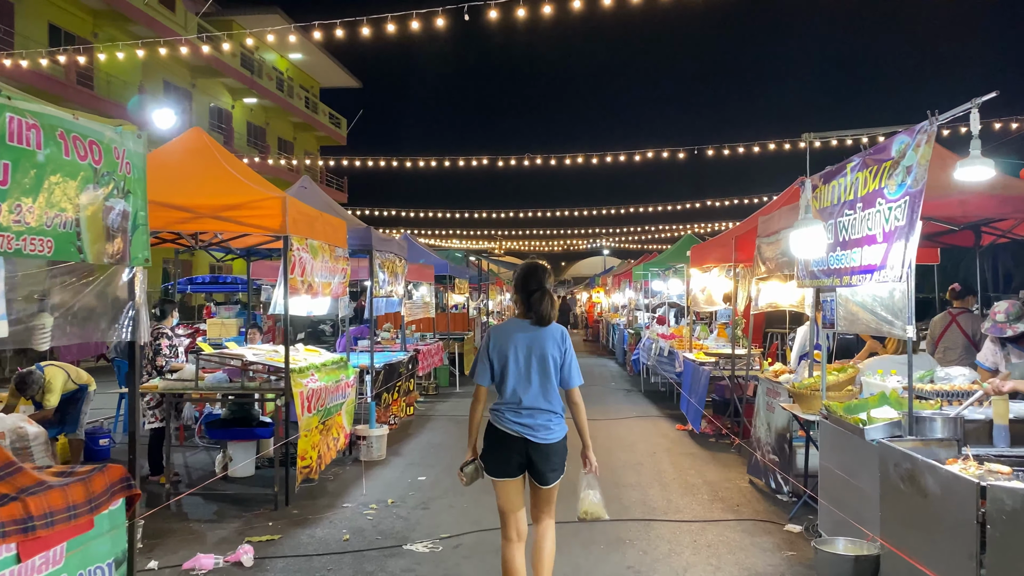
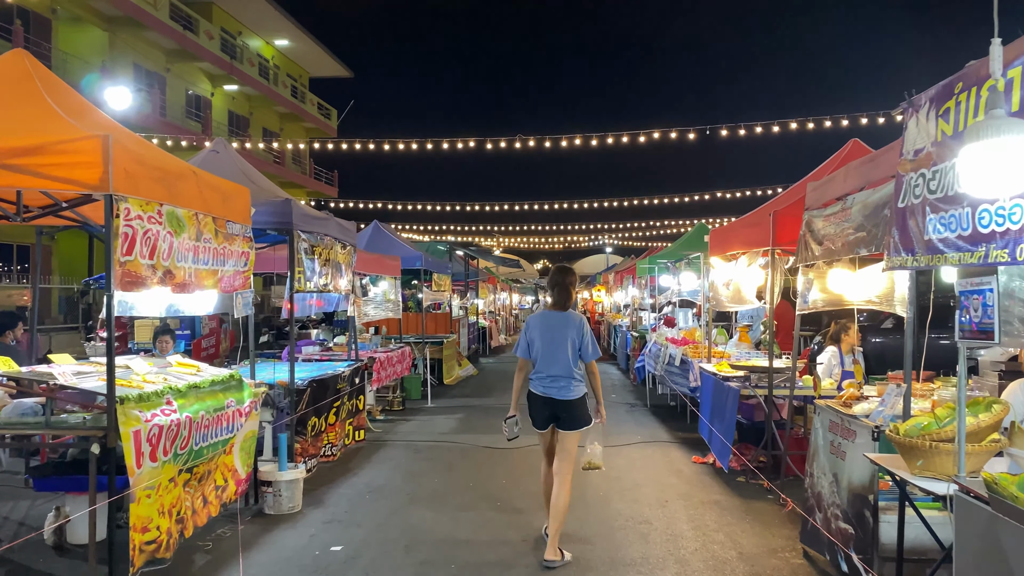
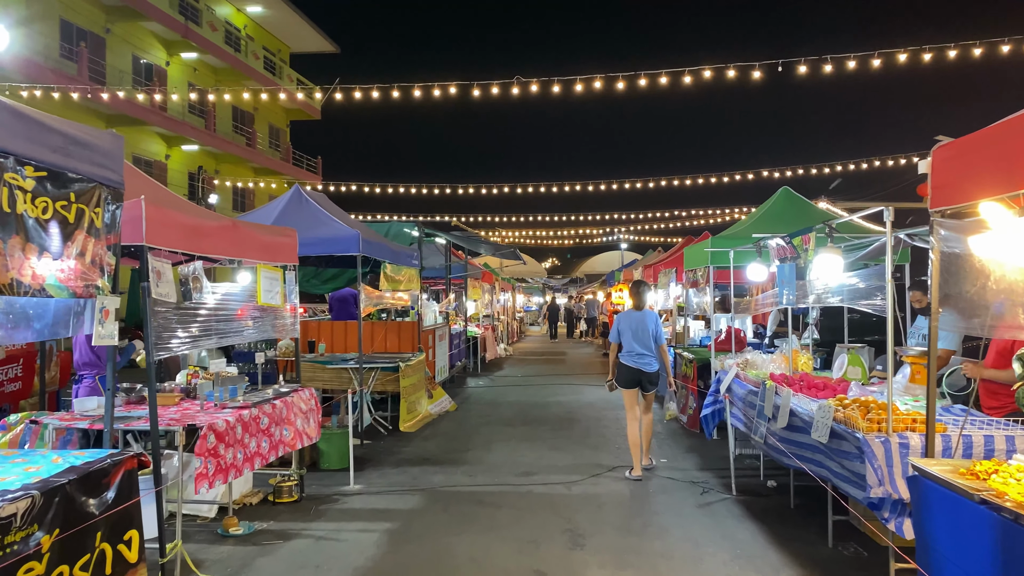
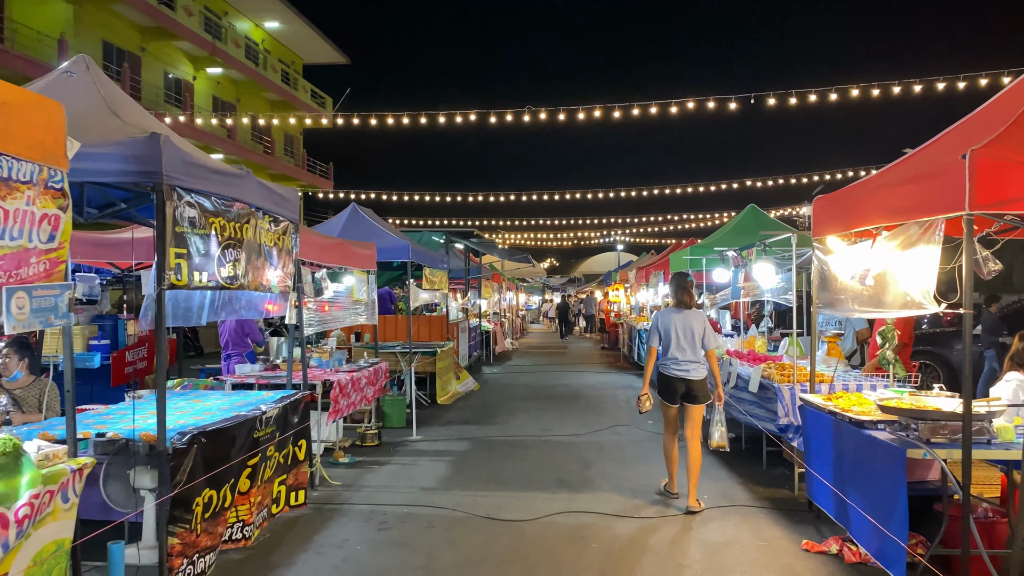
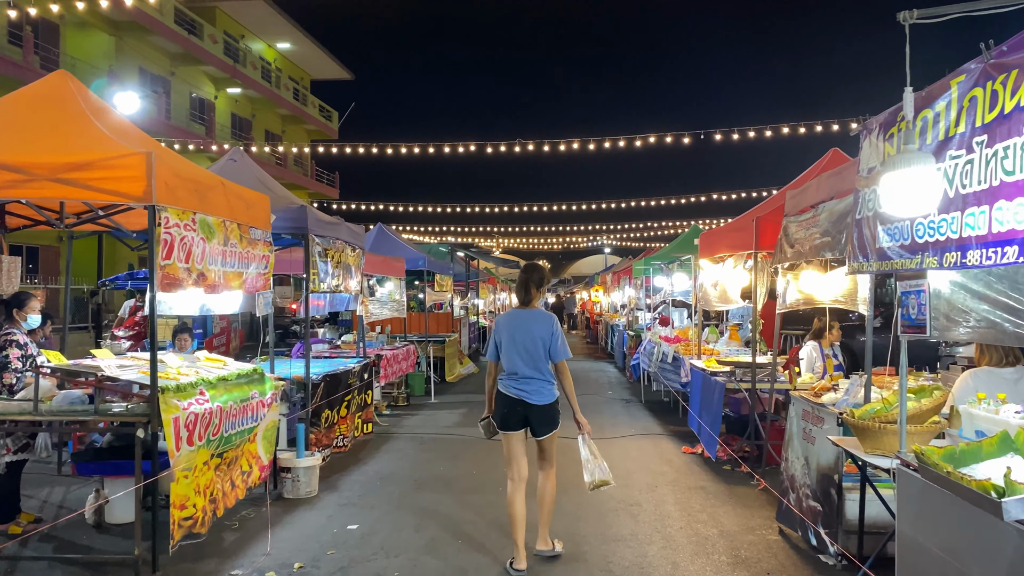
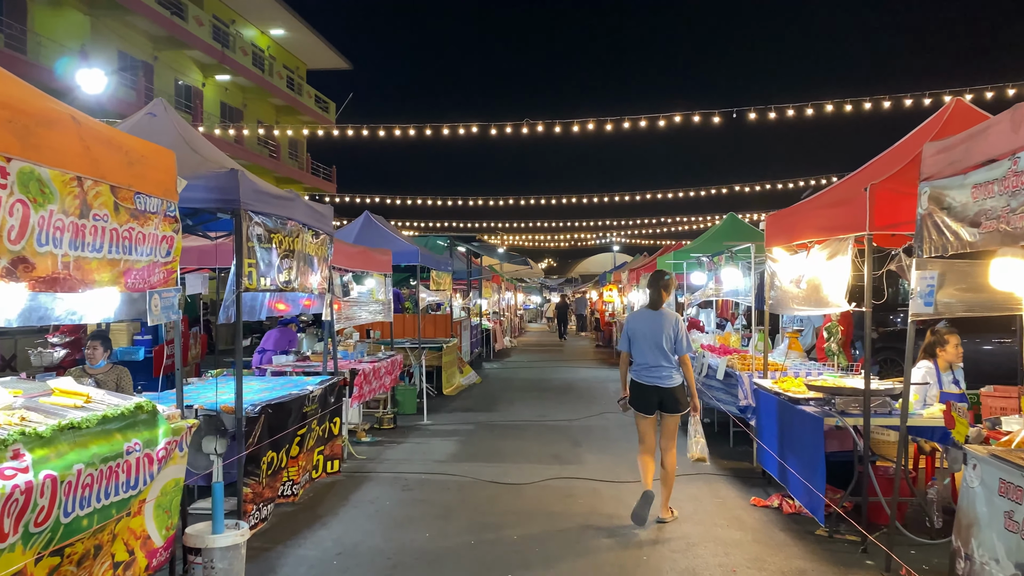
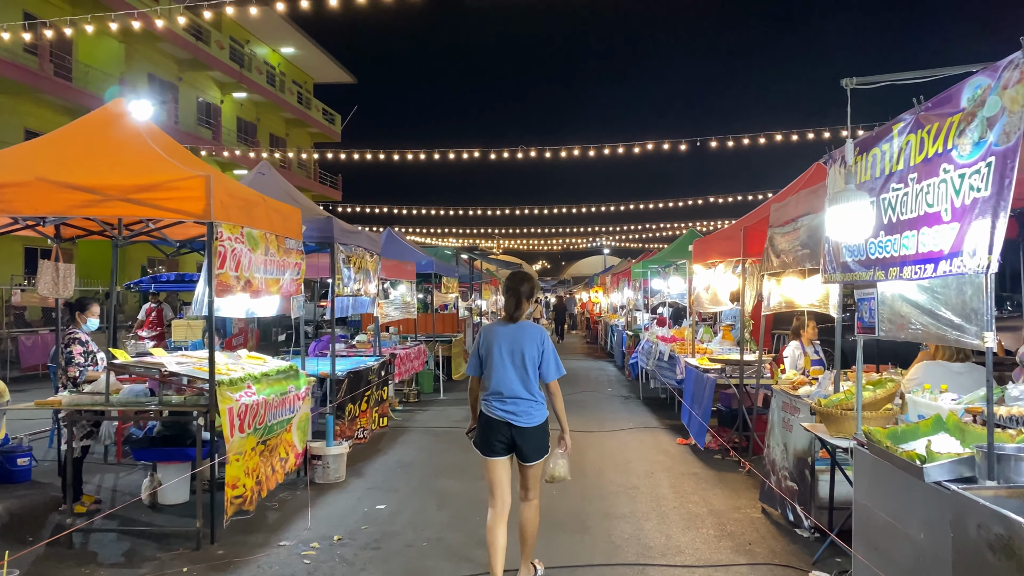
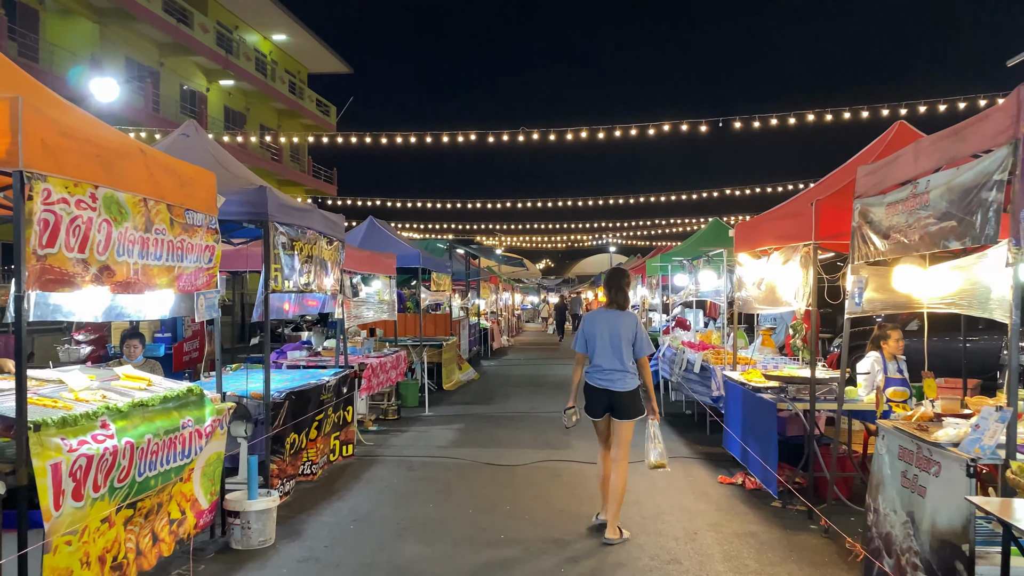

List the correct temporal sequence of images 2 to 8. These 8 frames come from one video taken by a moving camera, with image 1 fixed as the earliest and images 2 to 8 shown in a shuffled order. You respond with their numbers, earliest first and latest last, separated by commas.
7, 5, 2, 8, 6, 4, 3
